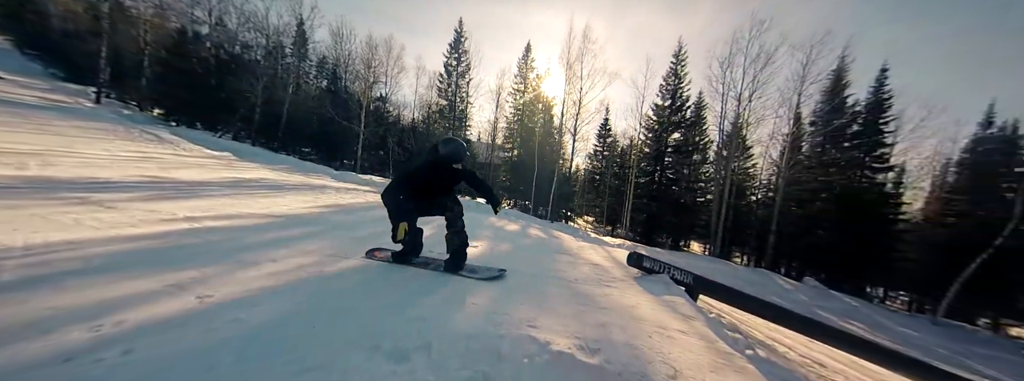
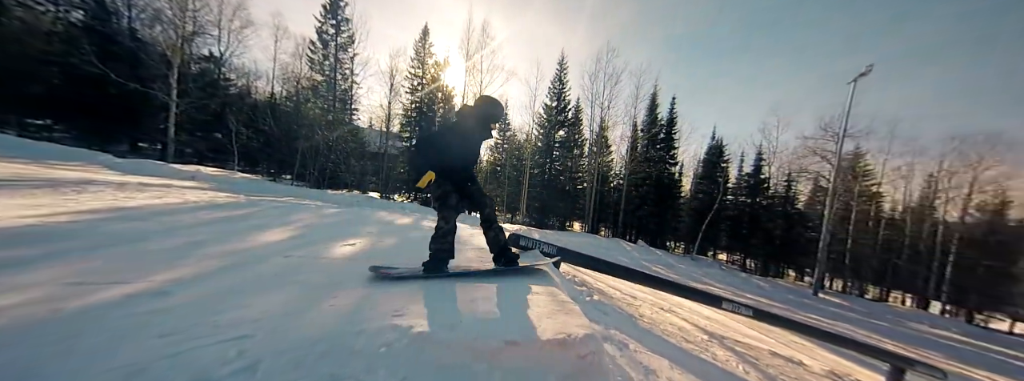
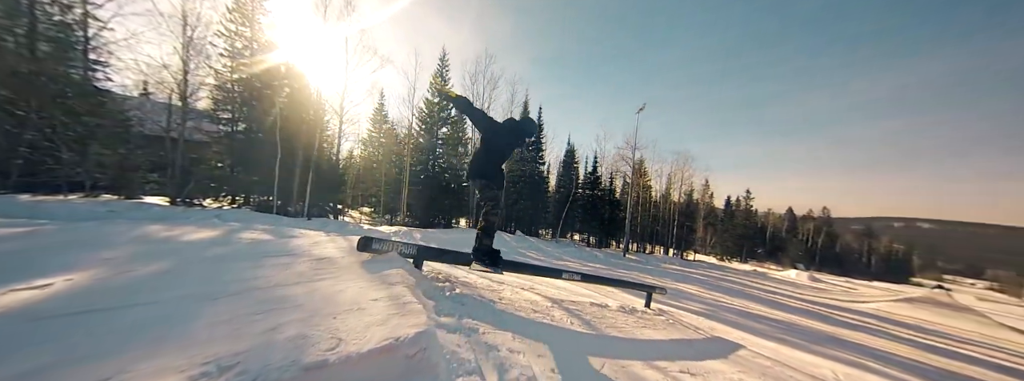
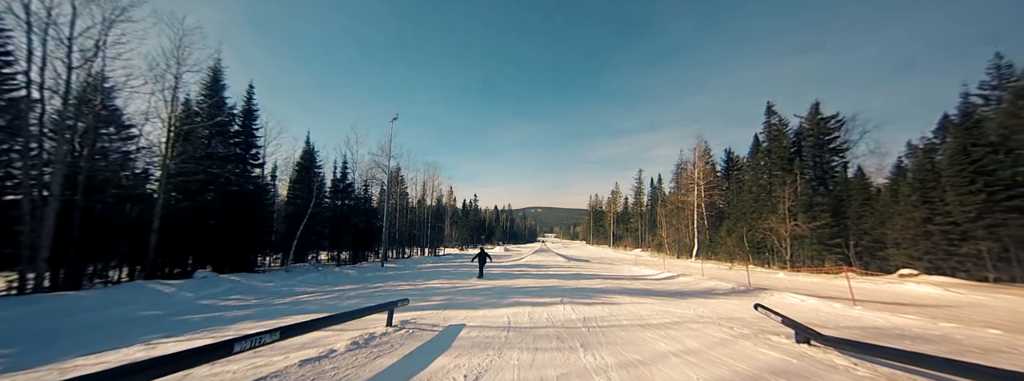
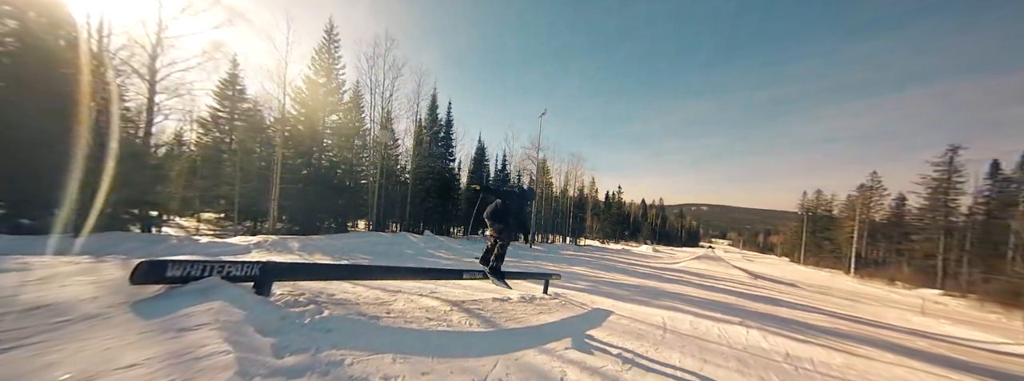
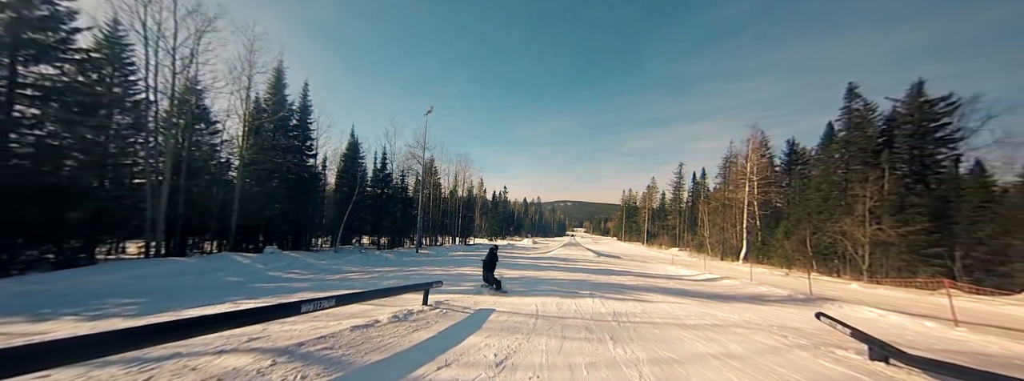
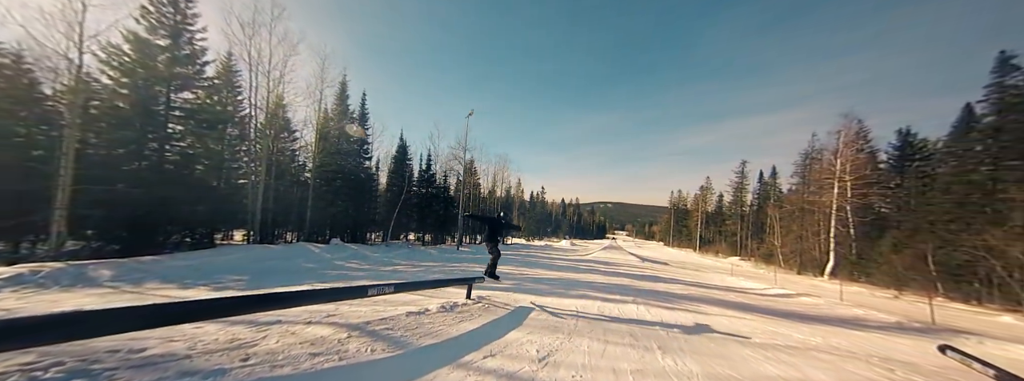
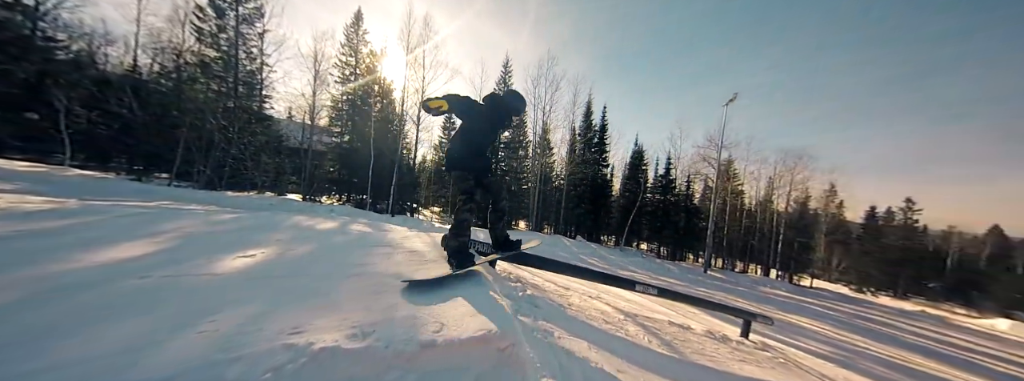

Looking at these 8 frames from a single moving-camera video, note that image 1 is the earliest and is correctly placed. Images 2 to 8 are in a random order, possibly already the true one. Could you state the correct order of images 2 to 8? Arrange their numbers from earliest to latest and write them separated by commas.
2, 8, 3, 5, 7, 6, 4
